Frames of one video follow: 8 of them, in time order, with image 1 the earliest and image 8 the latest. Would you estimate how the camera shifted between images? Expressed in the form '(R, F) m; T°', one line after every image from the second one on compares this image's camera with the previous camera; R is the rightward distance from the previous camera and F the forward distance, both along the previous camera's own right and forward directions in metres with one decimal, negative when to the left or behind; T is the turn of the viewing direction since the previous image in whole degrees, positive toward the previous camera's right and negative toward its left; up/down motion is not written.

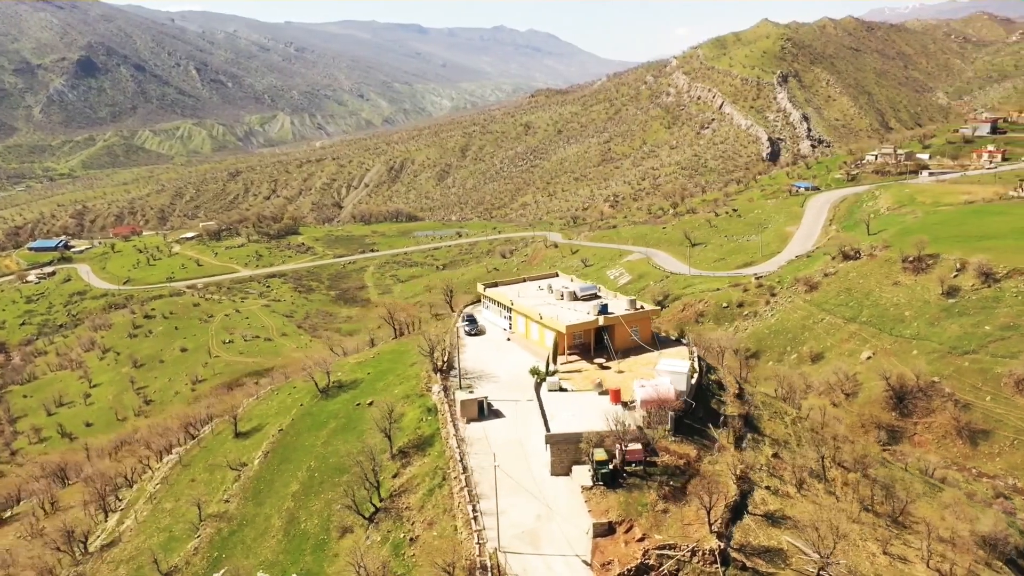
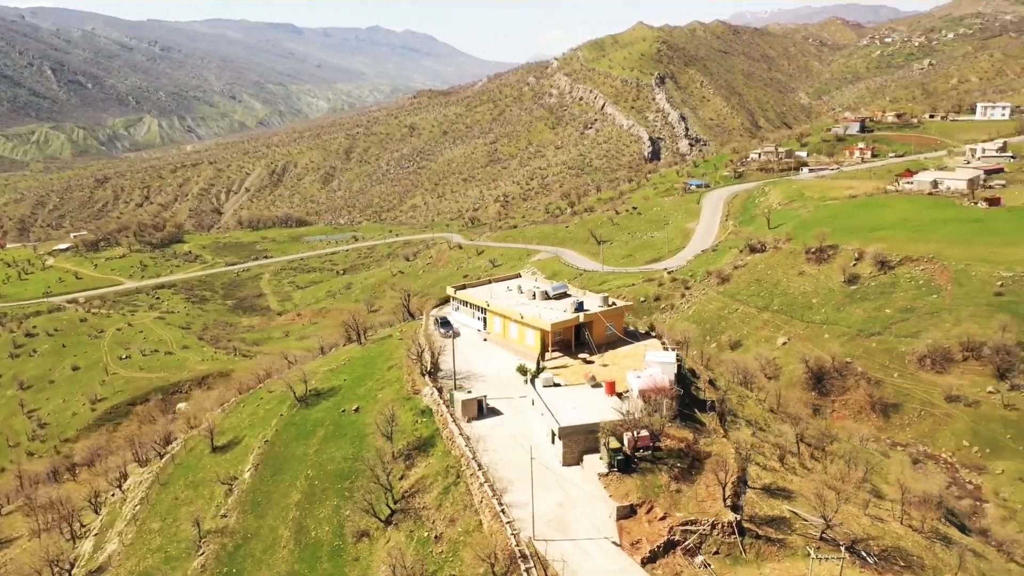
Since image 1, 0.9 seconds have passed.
(-2.9, -0.6) m; +8°
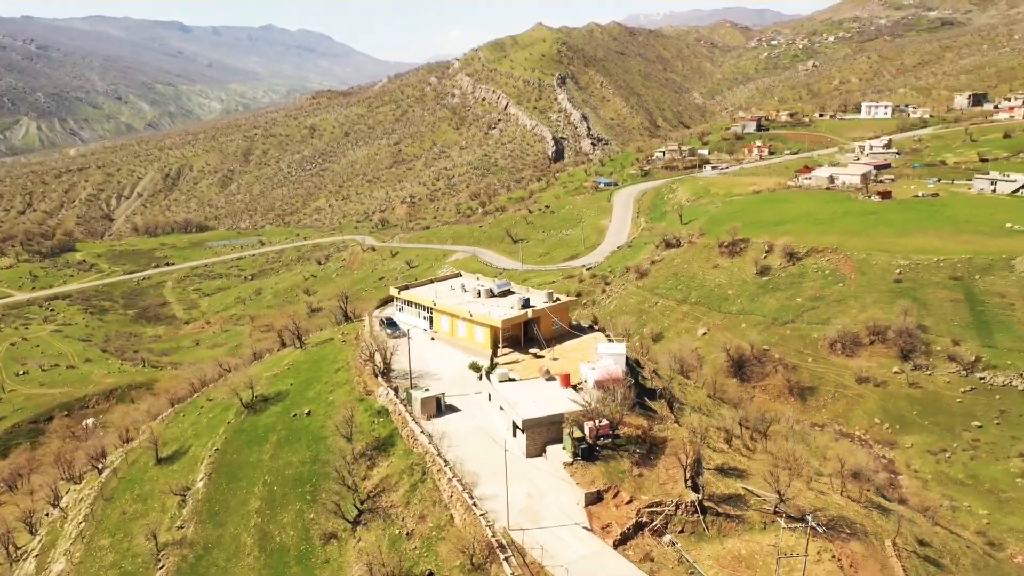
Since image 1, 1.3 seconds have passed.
(-1.3, -0.4) m; +7°
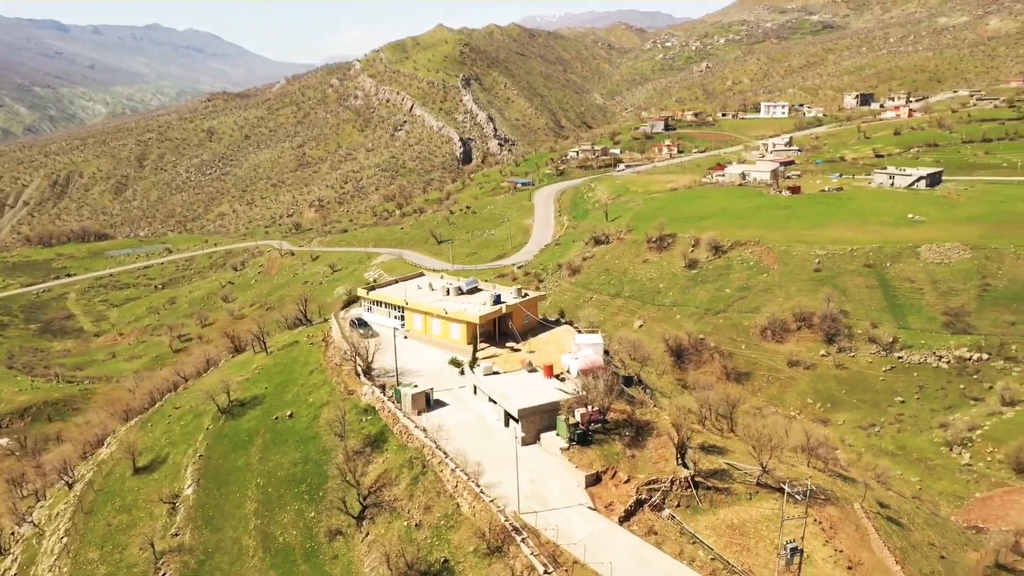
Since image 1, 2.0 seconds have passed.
(-2.2, -0.7) m; +7°
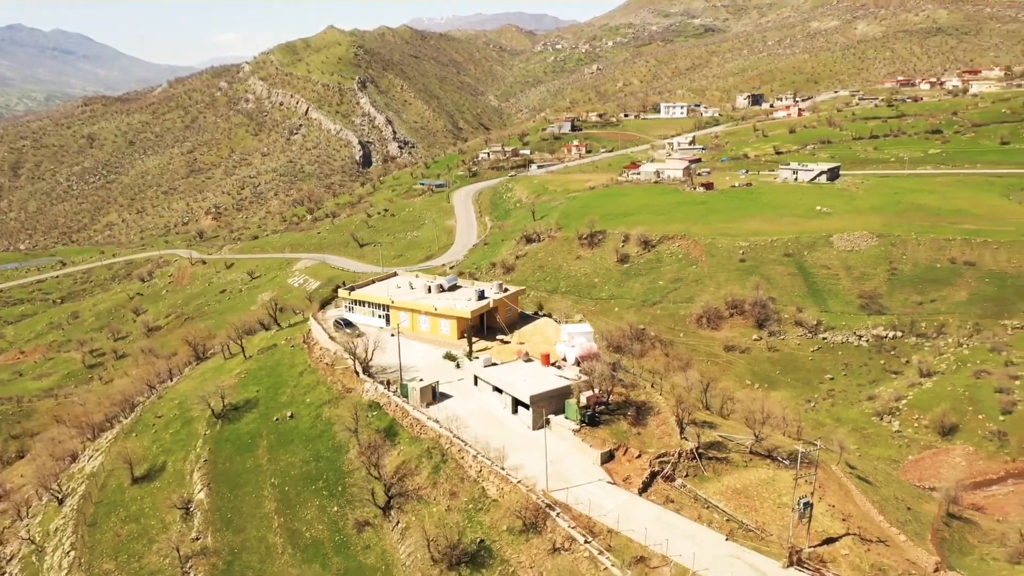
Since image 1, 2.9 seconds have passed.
(-3.0, -1.0) m; +7°
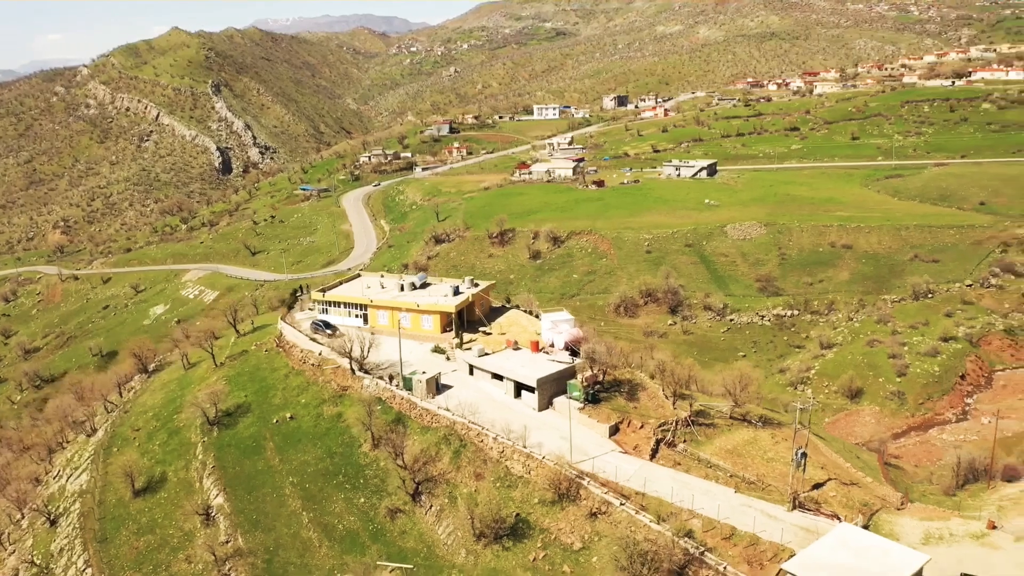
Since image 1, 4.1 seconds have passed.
(-4.0, -1.2) m; +10°
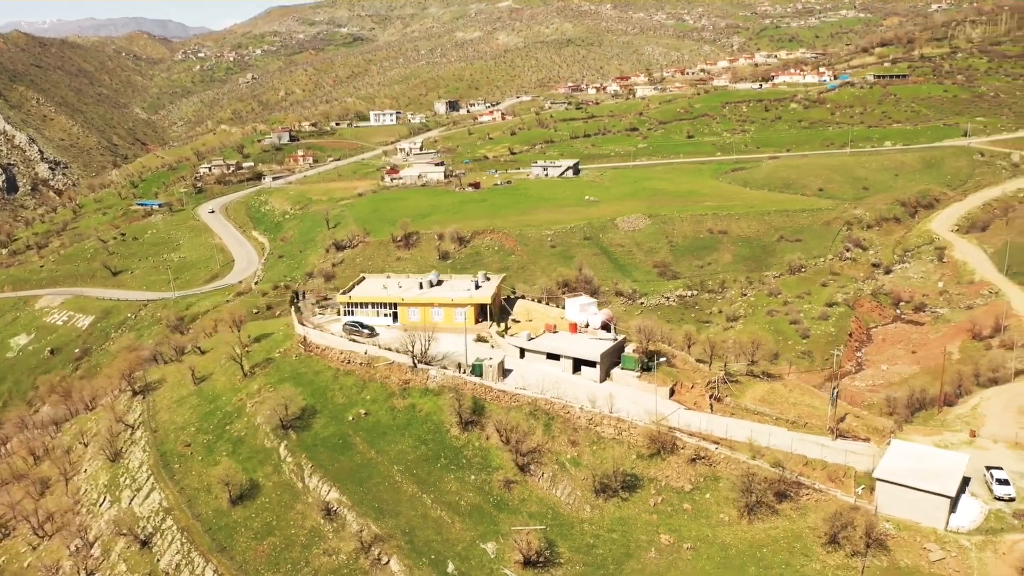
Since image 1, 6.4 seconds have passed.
(-8.1, -1.5) m; +14°
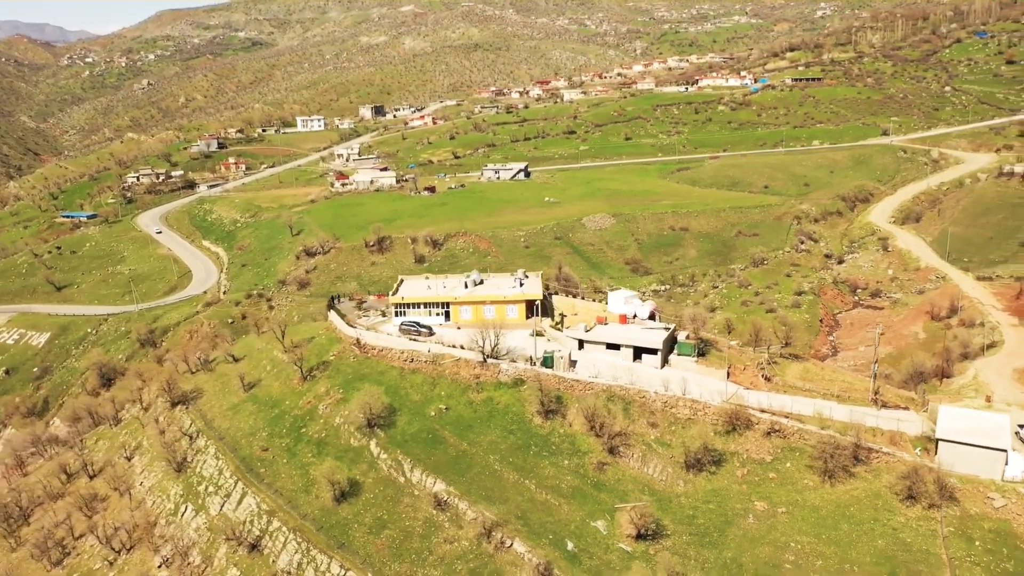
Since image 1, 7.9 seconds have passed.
(-5.5, -1.0) m; +7°
